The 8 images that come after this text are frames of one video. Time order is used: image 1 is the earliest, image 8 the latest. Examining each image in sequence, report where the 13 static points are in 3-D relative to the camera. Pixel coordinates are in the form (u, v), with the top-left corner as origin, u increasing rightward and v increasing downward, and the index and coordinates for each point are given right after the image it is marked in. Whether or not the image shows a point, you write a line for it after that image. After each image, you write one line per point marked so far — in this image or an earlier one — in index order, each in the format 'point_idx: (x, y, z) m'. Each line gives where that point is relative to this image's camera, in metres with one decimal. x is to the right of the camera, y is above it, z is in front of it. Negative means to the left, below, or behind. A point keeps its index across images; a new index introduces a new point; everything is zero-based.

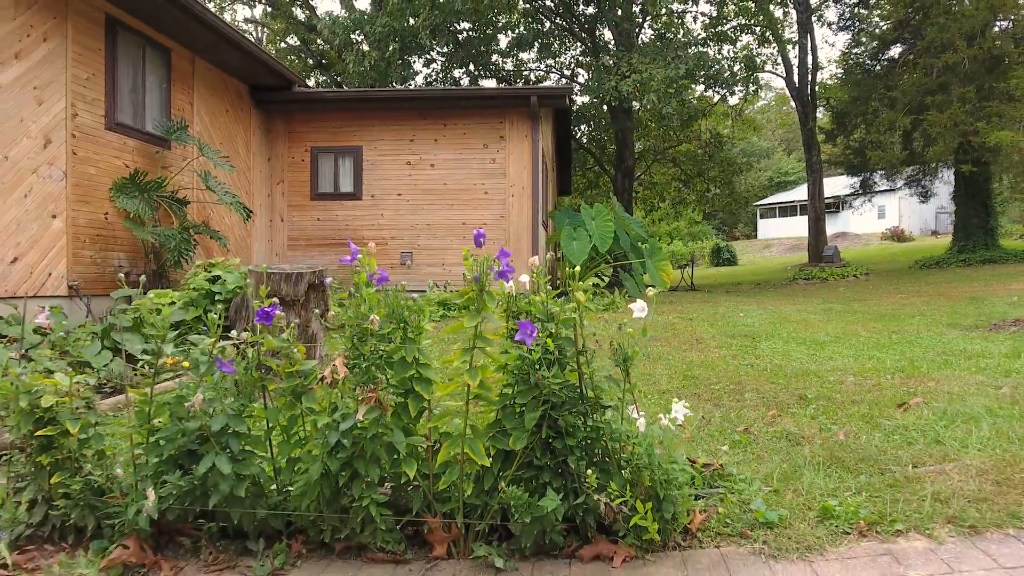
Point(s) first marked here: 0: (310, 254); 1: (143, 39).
0: (-2.6, +0.5, +8.5) m
1: (-3.5, +2.3, +6.2) m
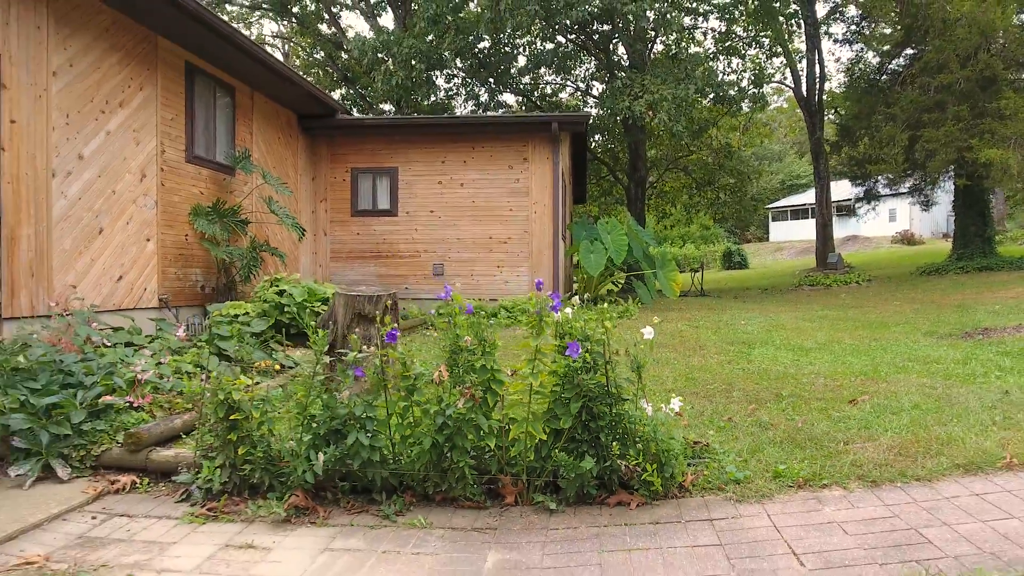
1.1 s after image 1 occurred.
0: (-2.3, +0.3, +9.4) m
1: (-3.2, +2.2, +7.0) m
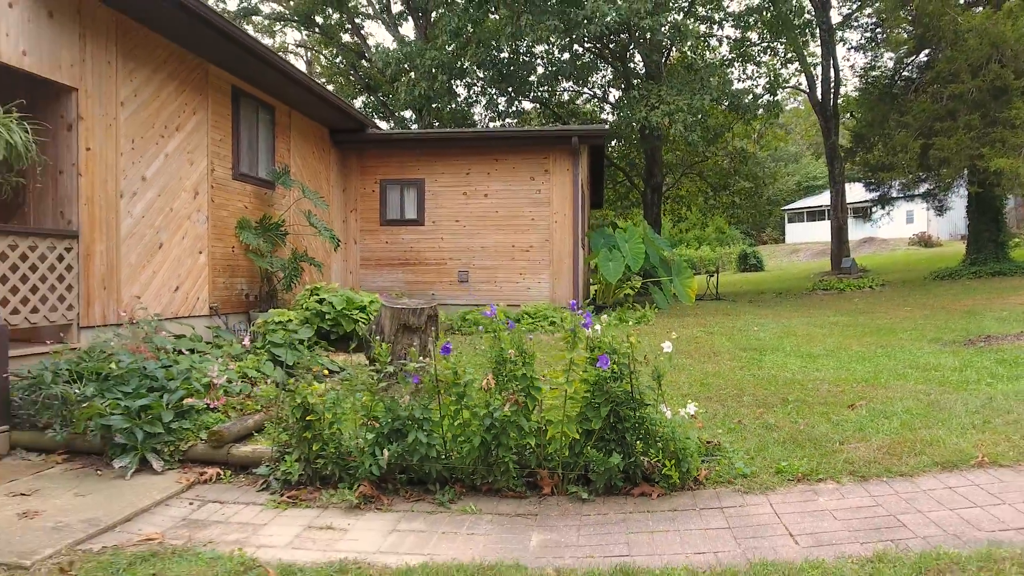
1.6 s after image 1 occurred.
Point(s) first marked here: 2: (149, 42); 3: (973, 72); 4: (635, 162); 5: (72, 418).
0: (-2.0, +0.2, +9.8) m
1: (-2.9, +2.1, +7.5) m
2: (-3.2, +2.2, +5.8) m
3: (+8.4, +3.9, +11.8) m
4: (+3.3, +3.4, +17.3) m
5: (-2.4, -0.7, +3.6) m
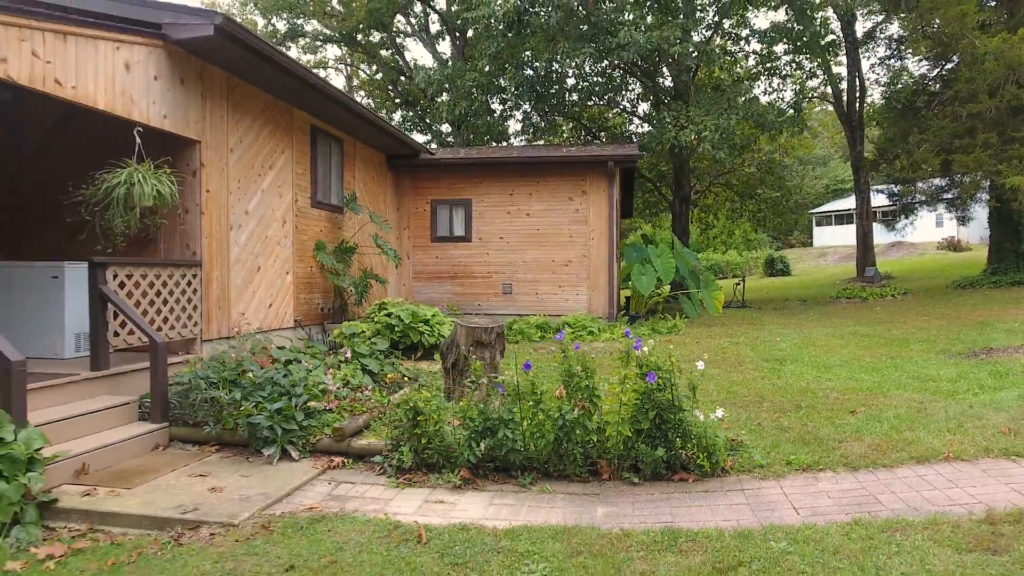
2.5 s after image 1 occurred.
0: (-1.3, +0.1, +10.8) m
1: (-2.4, +2.0, +8.5) m
2: (-2.7, +2.0, +6.7) m
3: (+9.1, +3.7, +12.4) m
4: (+4.2, +3.2, +18.0) m
5: (-2.0, -0.9, +4.6) m
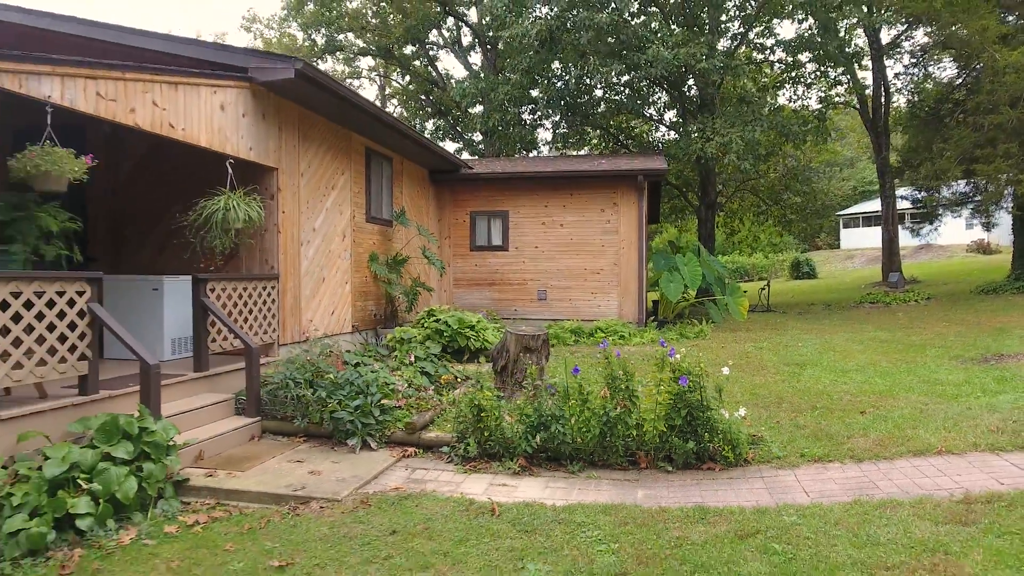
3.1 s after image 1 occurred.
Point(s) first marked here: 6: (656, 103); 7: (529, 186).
0: (-0.7, 0.0, +11.5) m
1: (-1.9, +1.8, +9.2) m
2: (-2.2, +1.9, +7.5) m
3: (+9.8, +3.6, +12.7) m
4: (+5.1, +3.1, +18.5) m
5: (-1.6, -1.0, +5.3) m
6: (+3.7, +4.8, +16.8) m
7: (+0.3, +1.8, +11.2) m
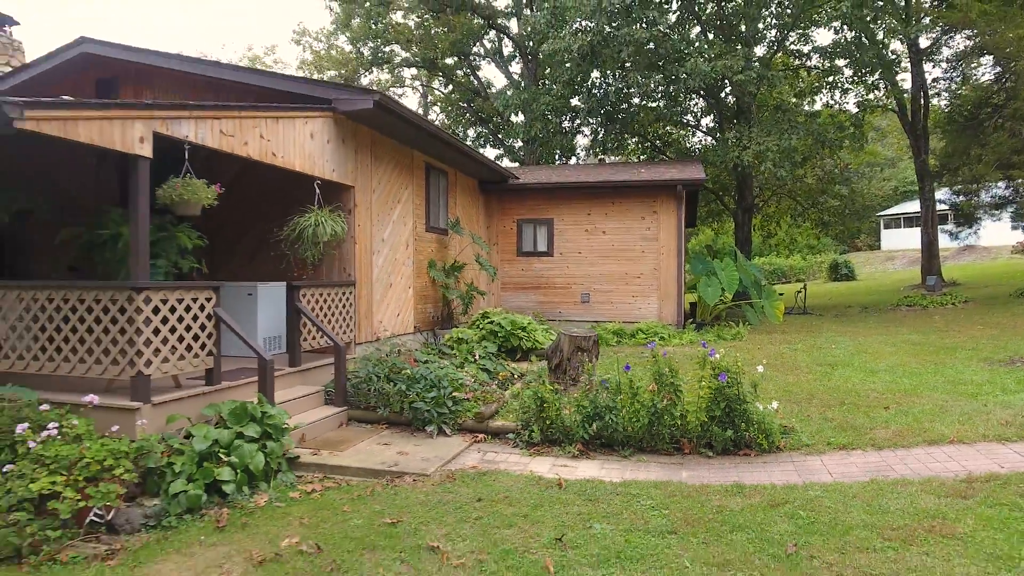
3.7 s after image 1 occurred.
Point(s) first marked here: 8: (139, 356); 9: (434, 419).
0: (+0.1, -0.1, +12.2) m
1: (-1.1, +1.8, +10.0) m
2: (-1.6, +1.8, +8.3) m
3: (+10.7, +3.5, +12.9) m
4: (+6.3, +3.0, +18.9) m
5: (-1.1, -1.1, +6.1) m
6: (+4.8, +4.8, +17.3) m
7: (+1.1, +1.7, +11.8) m
8: (-2.7, -0.5, +4.7) m
9: (-0.7, -1.2, +5.9) m
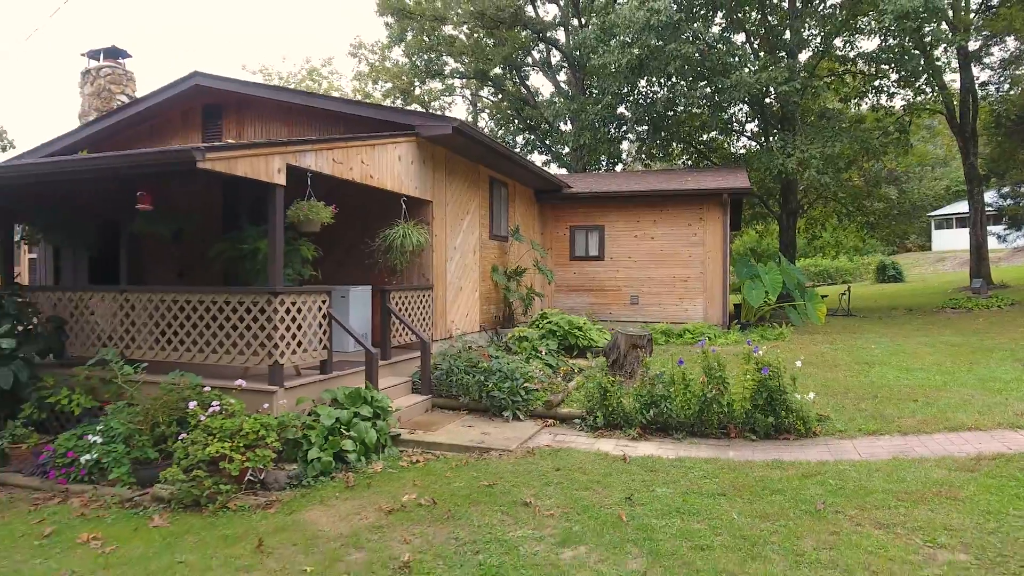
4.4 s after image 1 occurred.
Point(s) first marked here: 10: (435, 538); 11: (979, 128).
0: (+1.2, -0.1, +13.0) m
1: (-0.2, +1.7, +10.9) m
2: (-0.8, +1.8, +9.2) m
3: (+11.8, +3.5, +13.0) m
4: (+7.7, +2.9, +19.4) m
5: (-0.4, -1.1, +7.0) m
6: (+6.2, +4.7, +17.8) m
7: (+2.2, +1.7, +12.6) m
8: (-2.1, -0.5, +5.7) m
9: (0.0, -1.2, +6.7) m
10: (-0.5, -1.6, +4.1) m
11: (+13.9, +4.7, +19.2) m
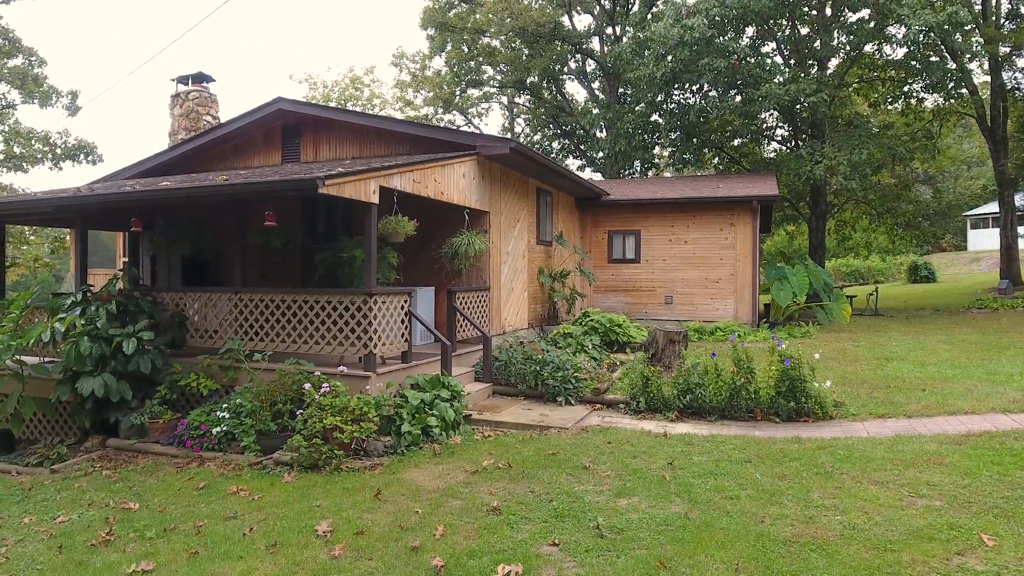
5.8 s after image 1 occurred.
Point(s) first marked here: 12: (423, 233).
0: (+2.1, -0.2, +13.9) m
1: (+0.6, +1.7, +11.9) m
2: (-0.1, +1.8, +10.2) m
3: (+12.7, +3.5, +13.5) m
4: (+8.9, +2.9, +20.0) m
5: (+0.2, -1.1, +8.0) m
6: (+7.3, +4.7, +18.5) m
7: (+3.0, +1.6, +13.5) m
8: (-1.5, -0.5, +6.8) m
9: (+0.6, -1.2, +7.7) m
10: (0.0, -1.6, +5.1) m
11: (+15.0, +4.7, +19.6) m
12: (-1.7, +0.8, +10.0) m
